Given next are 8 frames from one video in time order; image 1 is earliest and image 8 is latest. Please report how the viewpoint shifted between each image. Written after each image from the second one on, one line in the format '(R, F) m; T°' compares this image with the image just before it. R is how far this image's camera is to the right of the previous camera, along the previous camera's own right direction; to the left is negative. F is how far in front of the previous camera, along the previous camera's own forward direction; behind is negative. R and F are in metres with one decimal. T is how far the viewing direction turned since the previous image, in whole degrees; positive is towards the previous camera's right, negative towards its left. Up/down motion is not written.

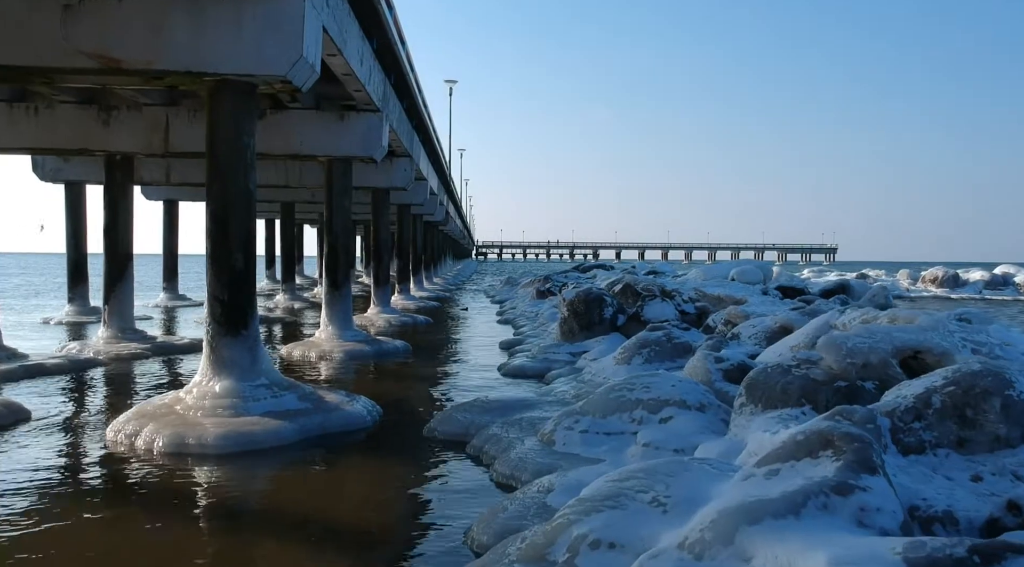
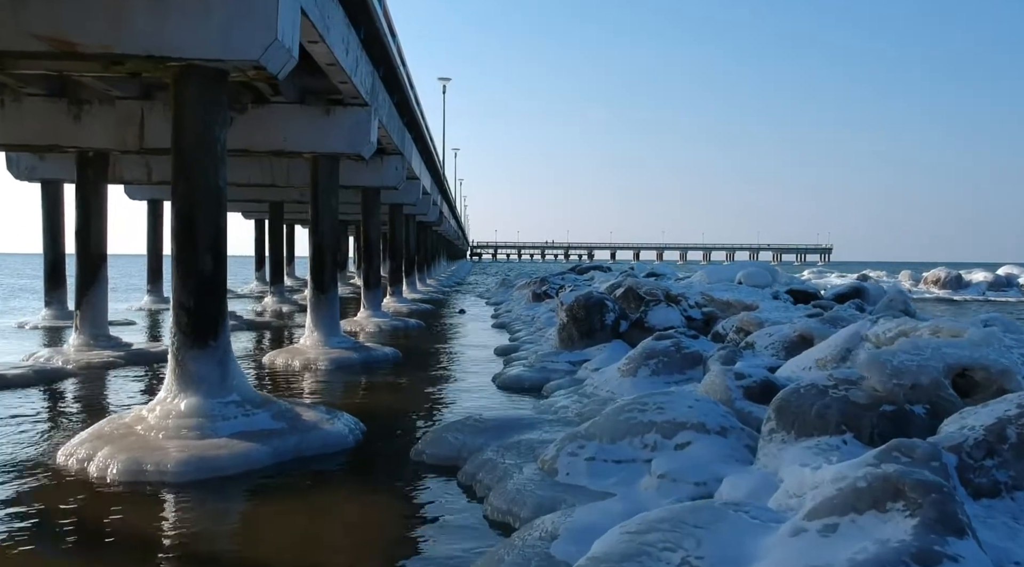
(0.0, +0.8) m; 0°
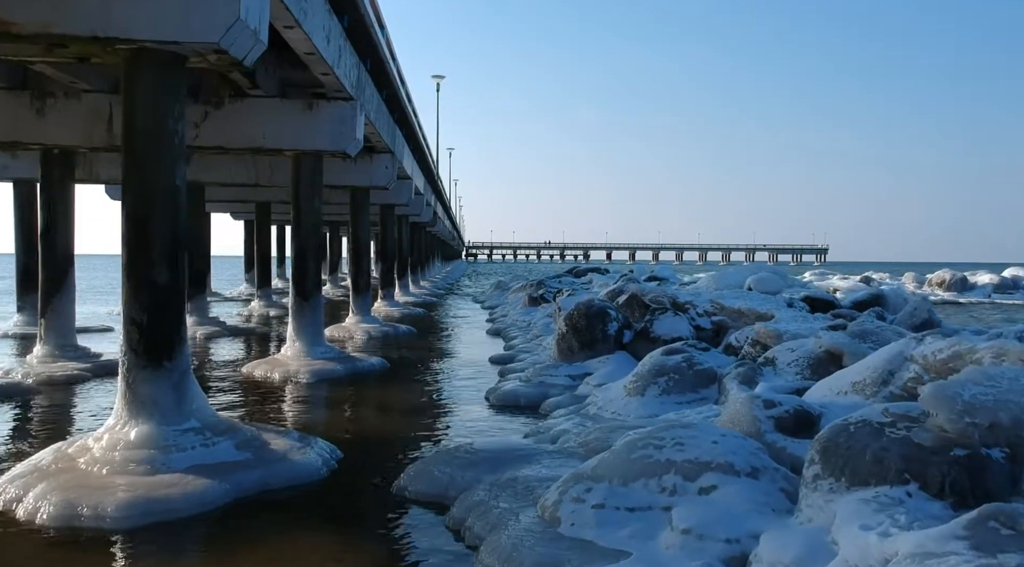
(0.0, +0.9) m; 0°
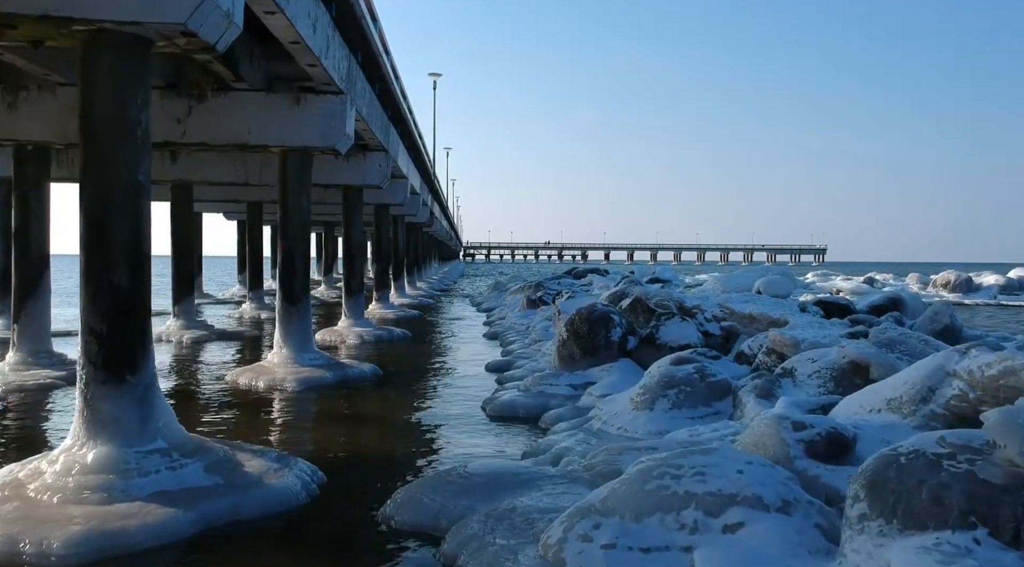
(0.0, +0.7) m; 0°
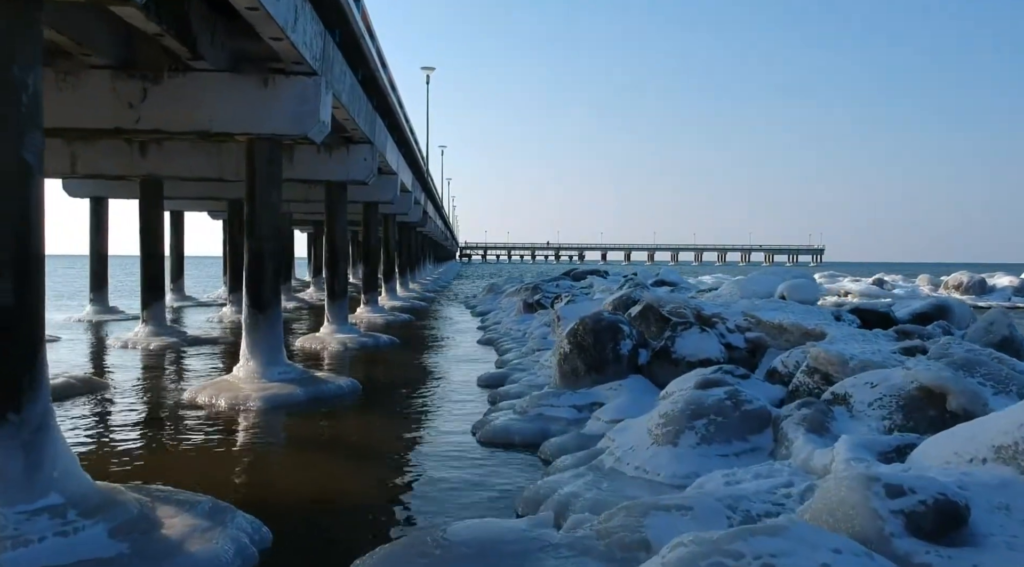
(0.0, +1.4) m; 0°
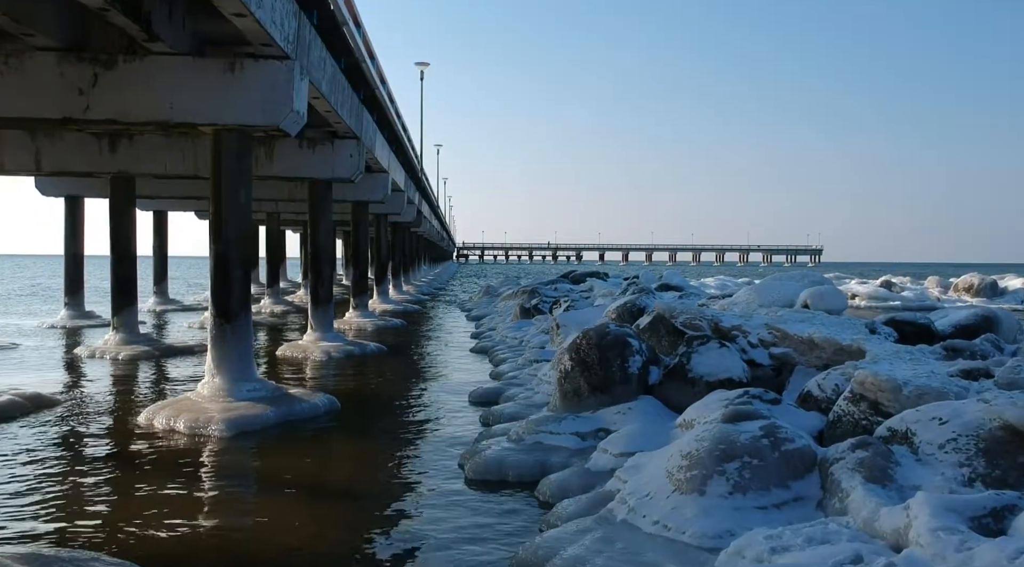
(0.0, +1.2) m; 0°
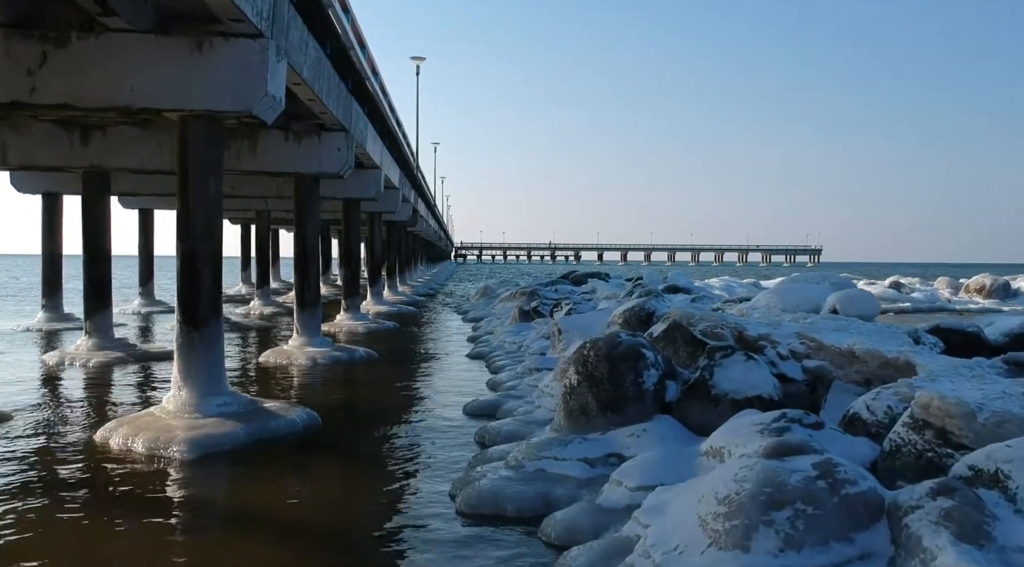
(0.0, +1.0) m; 0°
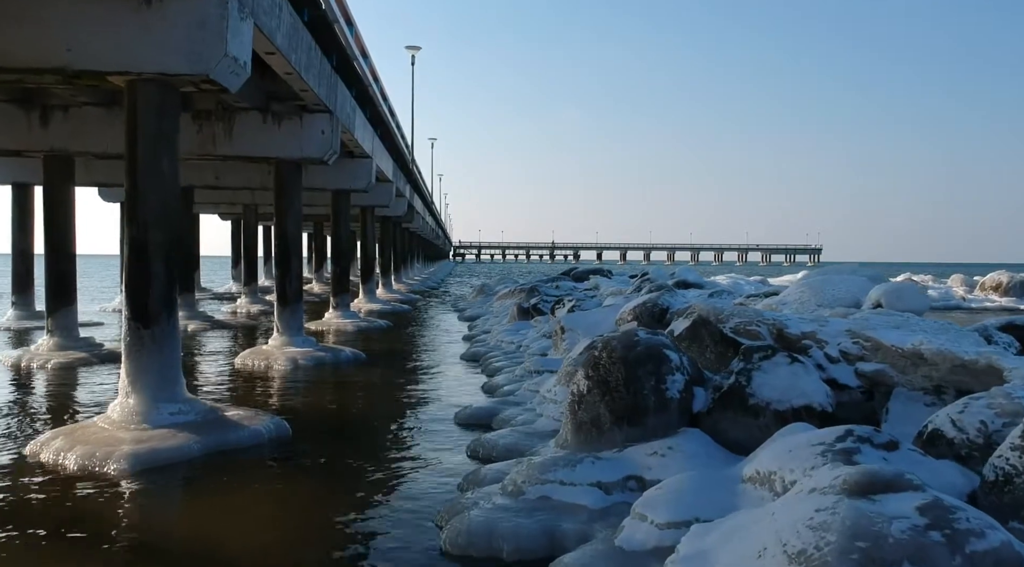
(0.0, +1.3) m; 0°
